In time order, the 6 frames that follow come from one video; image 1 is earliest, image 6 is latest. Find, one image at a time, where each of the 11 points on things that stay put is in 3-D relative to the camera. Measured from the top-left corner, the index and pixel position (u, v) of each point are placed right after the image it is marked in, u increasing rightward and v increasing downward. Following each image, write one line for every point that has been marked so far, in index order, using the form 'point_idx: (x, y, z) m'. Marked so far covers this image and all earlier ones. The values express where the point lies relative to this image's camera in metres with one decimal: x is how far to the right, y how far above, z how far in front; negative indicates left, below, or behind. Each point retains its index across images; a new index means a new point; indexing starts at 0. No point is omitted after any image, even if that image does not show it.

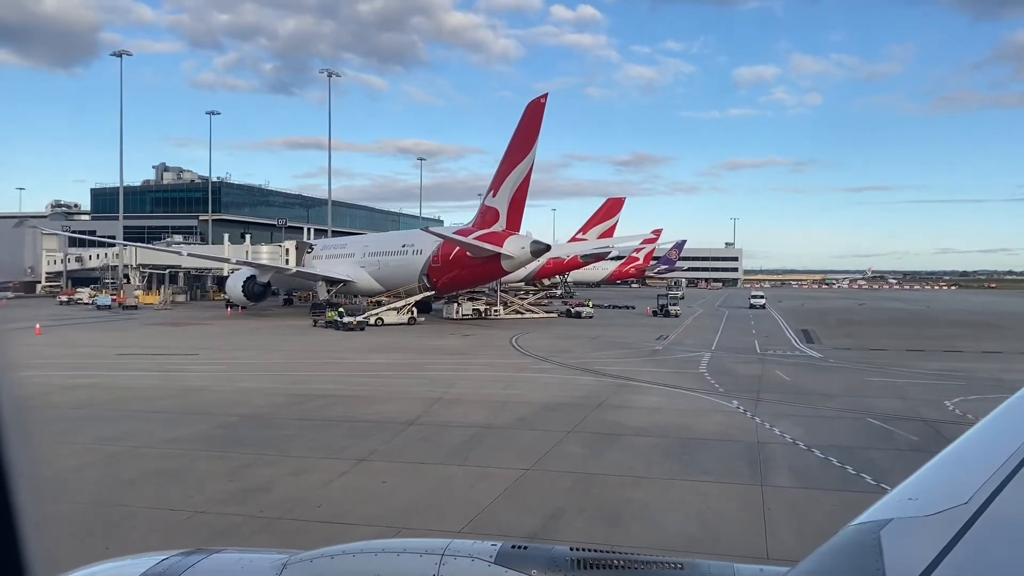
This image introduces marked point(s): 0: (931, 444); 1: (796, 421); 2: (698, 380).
0: (+7.0, -2.6, +11.9) m
1: (+5.4, -2.6, +13.8) m
2: (+4.9, -2.5, +19.4) m
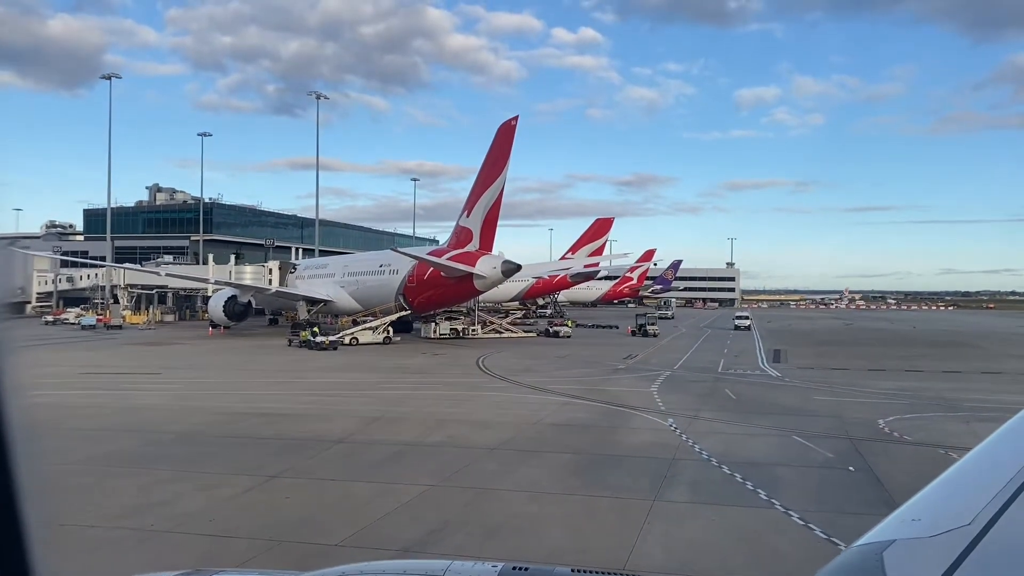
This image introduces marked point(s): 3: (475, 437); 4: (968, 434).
0: (+5.7, -2.9, +12.1) m
1: (+4.0, -3.0, +14.0) m
2: (+3.5, -3.0, +19.6) m
3: (-0.8, -3.0, +14.3) m
4: (+9.4, -2.9, +14.7) m
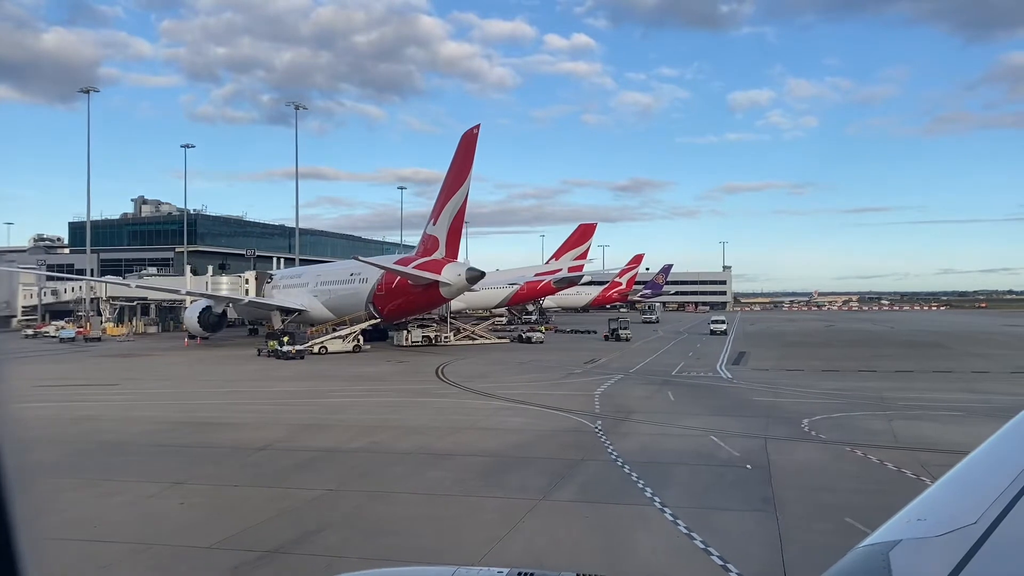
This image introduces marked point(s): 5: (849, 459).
0: (+4.1, -3.0, +12.4) m
1: (+2.5, -3.0, +14.3) m
2: (+1.9, -3.2, +19.8) m
3: (-2.3, -3.1, +14.5) m
4: (+7.9, -3.0, +15.1) m
5: (+5.8, -2.9, +12.1) m
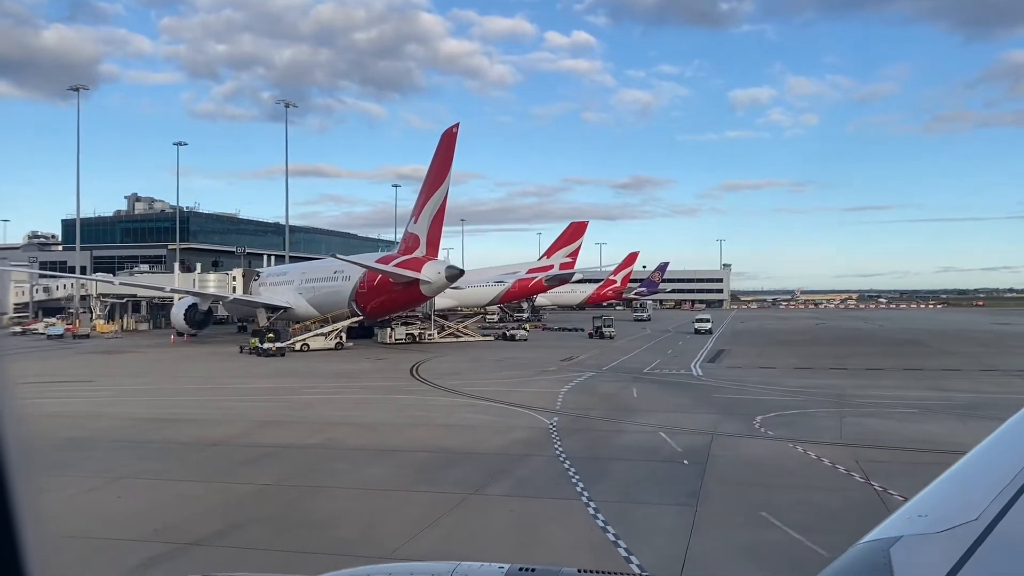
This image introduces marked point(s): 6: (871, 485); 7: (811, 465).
0: (+3.2, -2.9, +12.6) m
1: (+1.5, -3.0, +14.5) m
2: (+1.0, -3.1, +20.0) m
3: (-3.3, -3.1, +14.7) m
4: (+6.9, -2.9, +15.3) m
5: (+4.8, -2.9, +12.3) m
6: (+5.1, -2.8, +10.3) m
7: (+4.8, -2.9, +11.5) m
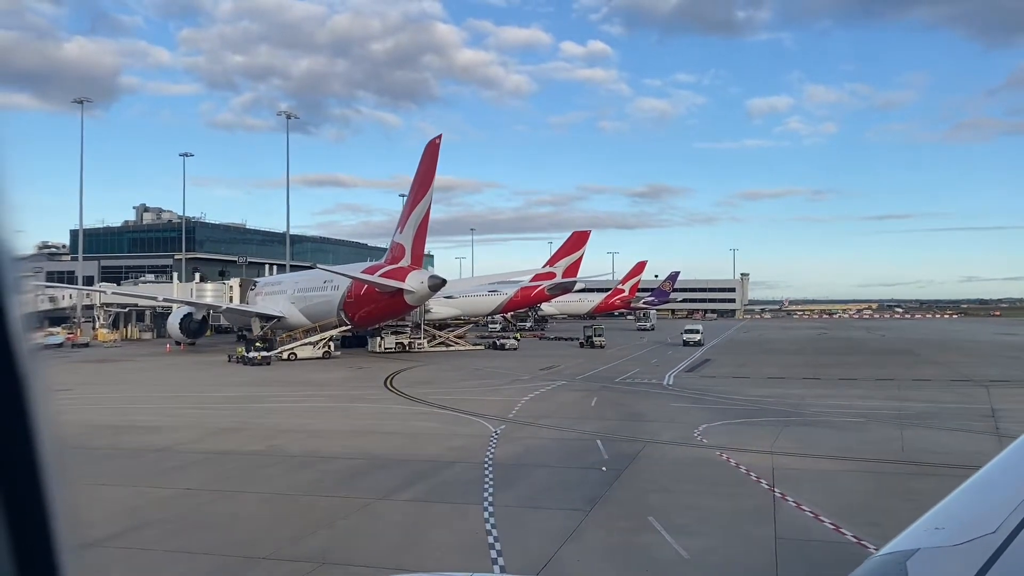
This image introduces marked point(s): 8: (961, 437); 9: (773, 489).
0: (+1.9, -3.1, +12.8) m
1: (+0.3, -3.2, +14.7) m
2: (-0.2, -3.4, +20.3) m
3: (-4.6, -3.3, +15.0) m
4: (+5.7, -3.1, +15.4) m
5: (+3.5, -3.0, +12.4) m
6: (+3.8, -3.0, +10.5) m
7: (+3.5, -3.0, +11.7) m
8: (+9.2, -3.1, +14.7) m
9: (+3.9, -3.0, +10.6) m
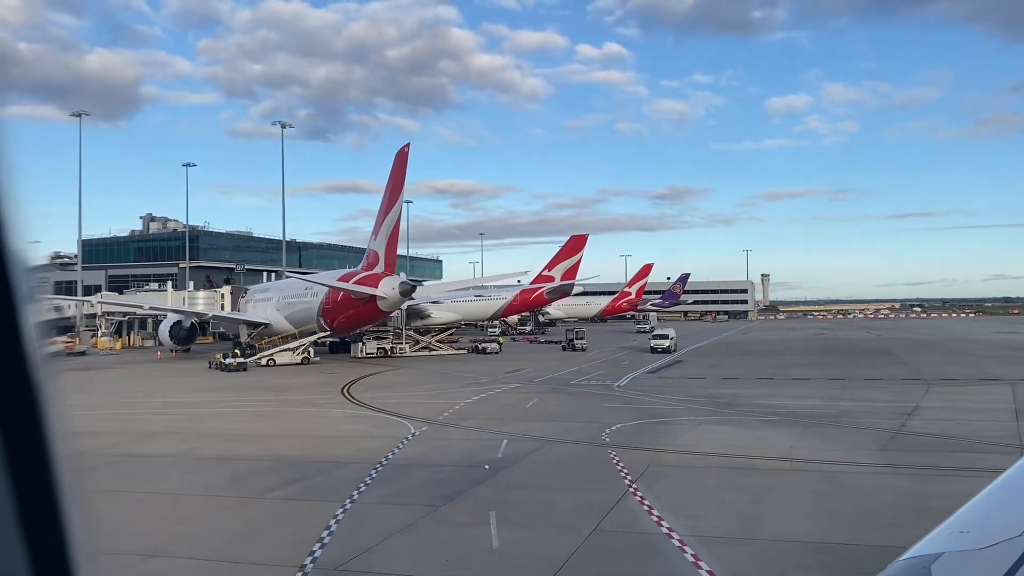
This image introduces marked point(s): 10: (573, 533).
0: (-0.1, -3.2, +13.3) m
1: (-1.7, -3.3, +15.2) m
2: (-2.0, -3.5, +20.7) m
3: (-6.5, -3.5, +15.6) m
4: (+3.7, -3.2, +15.8) m
5: (+1.5, -3.1, +12.8) m
6: (+1.8, -3.0, +10.8) m
7: (+1.5, -3.1, +12.1) m
8: (+7.3, -3.1, +14.9) m
9: (+1.8, -3.0, +10.9) m
10: (+0.7, -3.0, +8.7) m
